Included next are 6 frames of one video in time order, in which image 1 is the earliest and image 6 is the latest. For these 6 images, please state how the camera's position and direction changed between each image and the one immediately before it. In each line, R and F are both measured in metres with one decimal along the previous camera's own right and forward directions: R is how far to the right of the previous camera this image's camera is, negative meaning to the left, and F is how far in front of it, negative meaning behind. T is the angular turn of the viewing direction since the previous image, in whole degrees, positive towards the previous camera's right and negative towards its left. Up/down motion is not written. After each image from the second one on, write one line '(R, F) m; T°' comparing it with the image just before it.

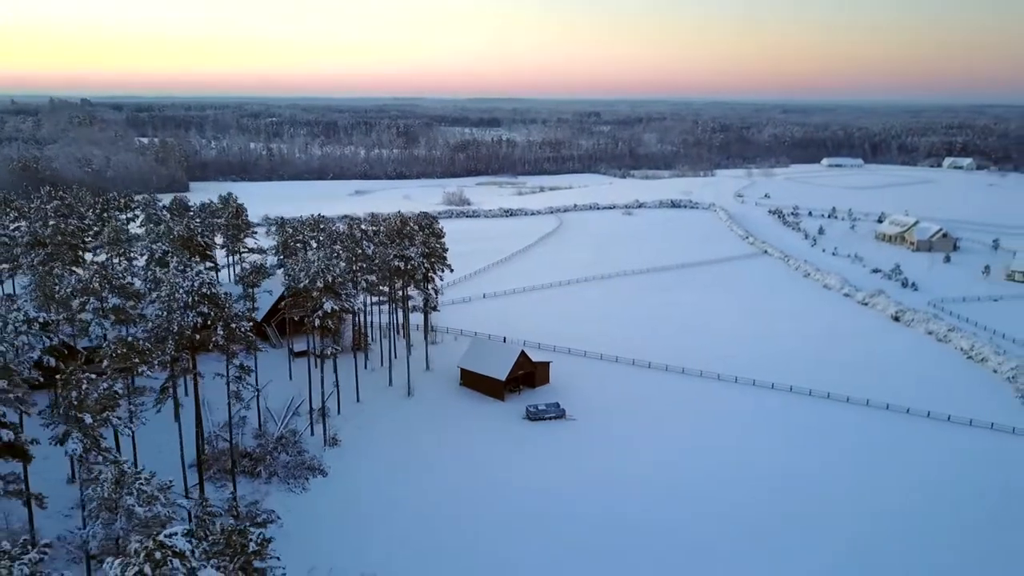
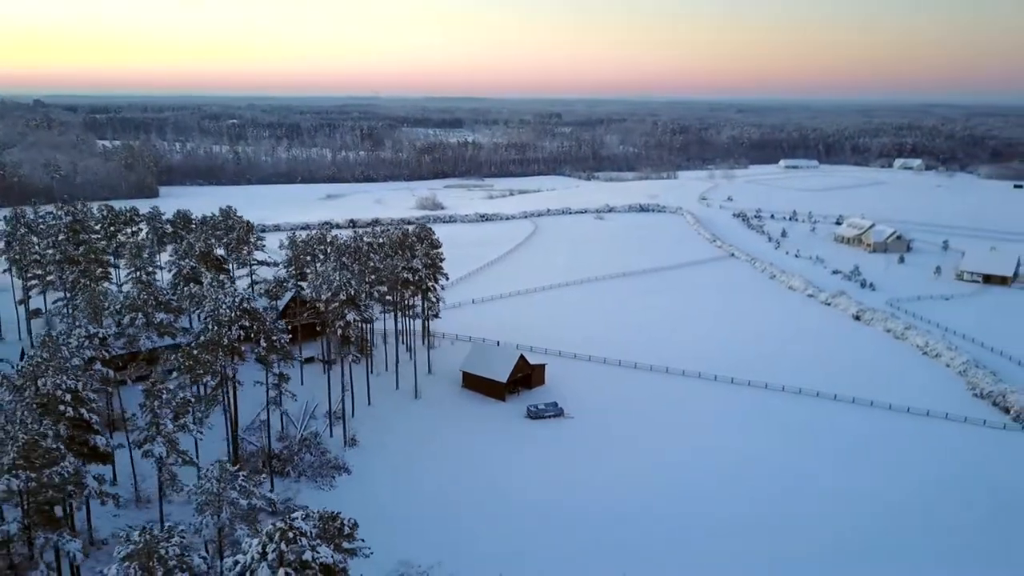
(-1.7, -2.0) m; +3°
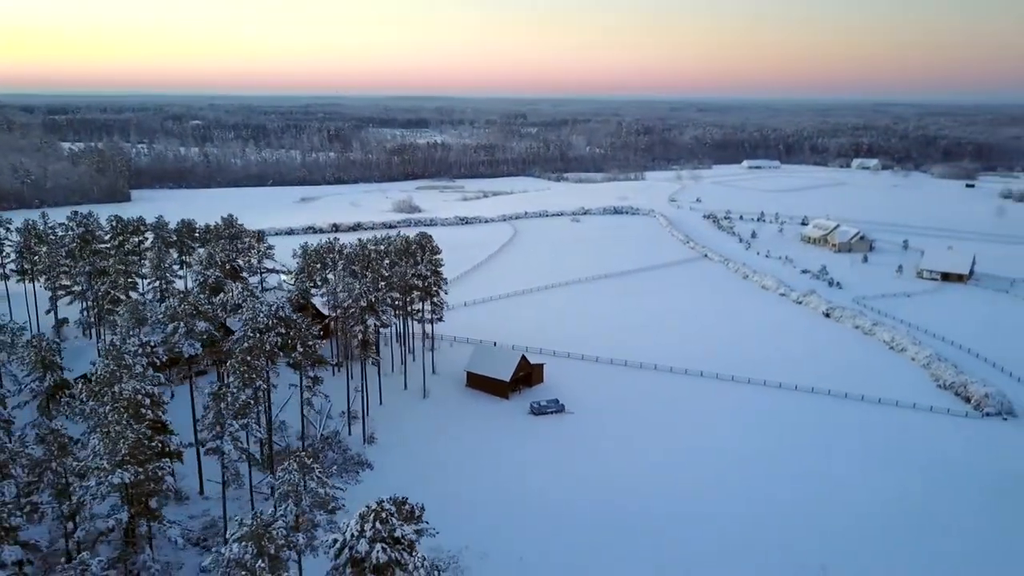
(-1.8, -1.7) m; +3°
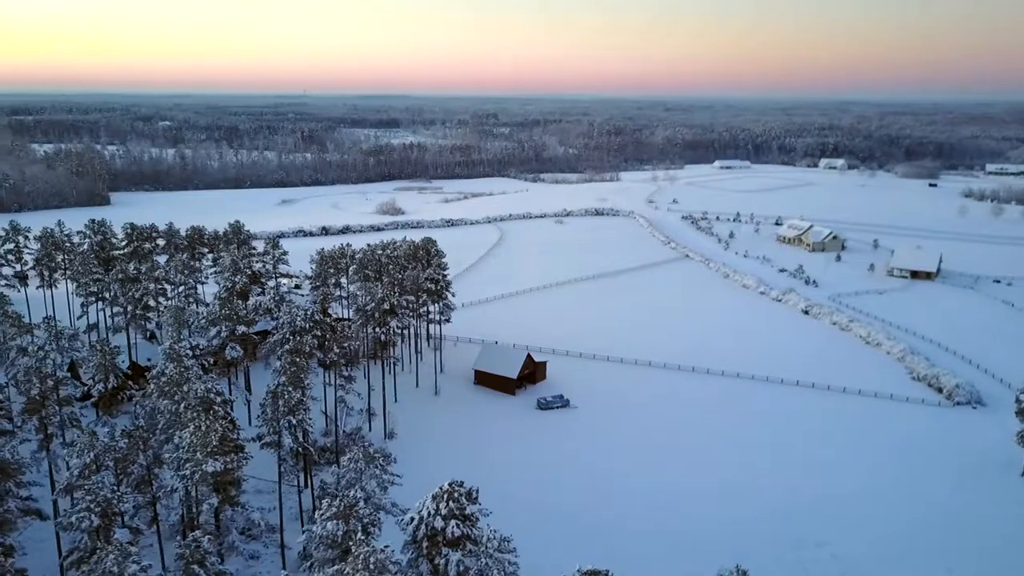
(-1.7, -1.7) m; +2°
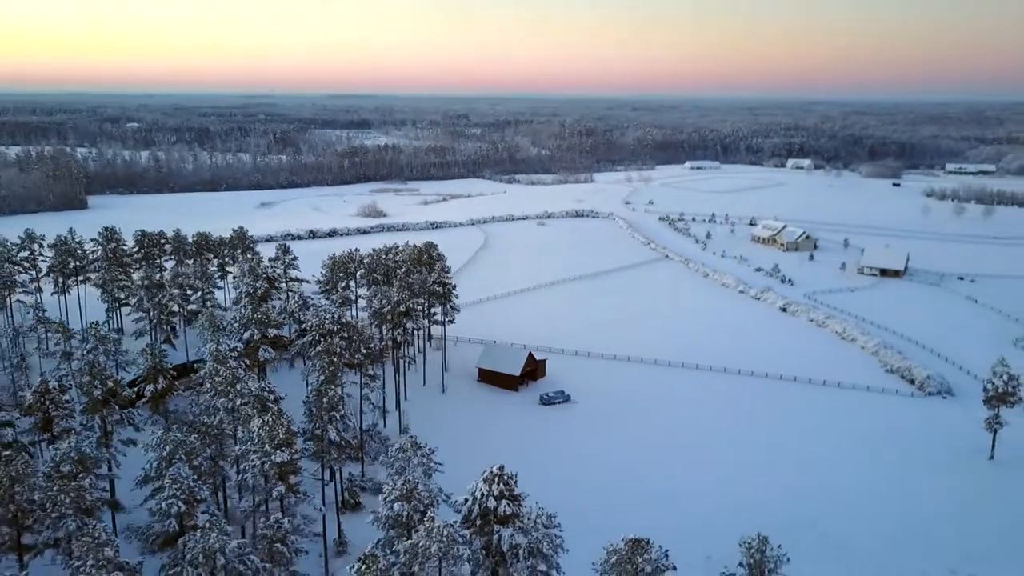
(-1.6, -1.7) m; +2°
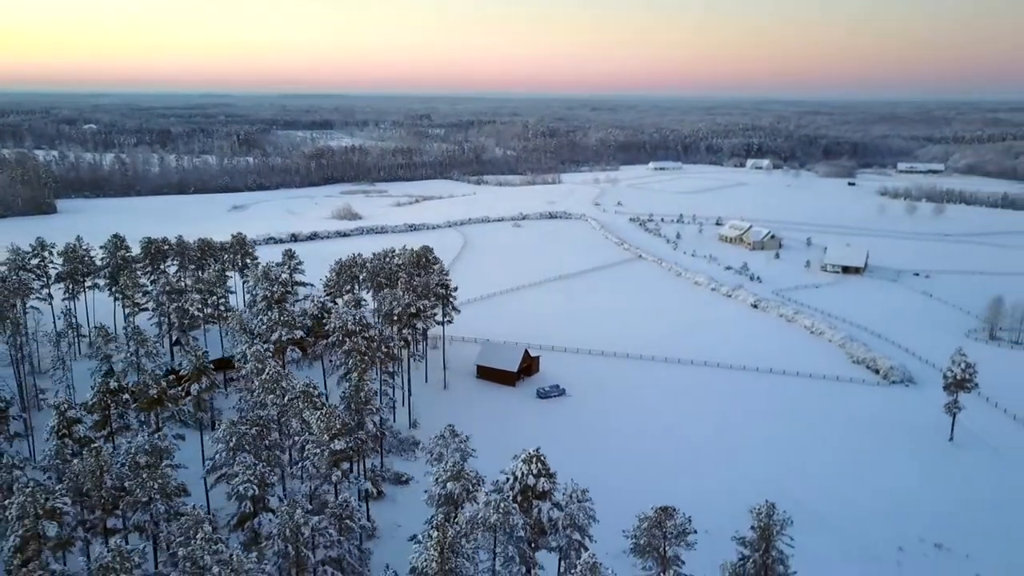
(-1.8, -2.0) m; +3°
